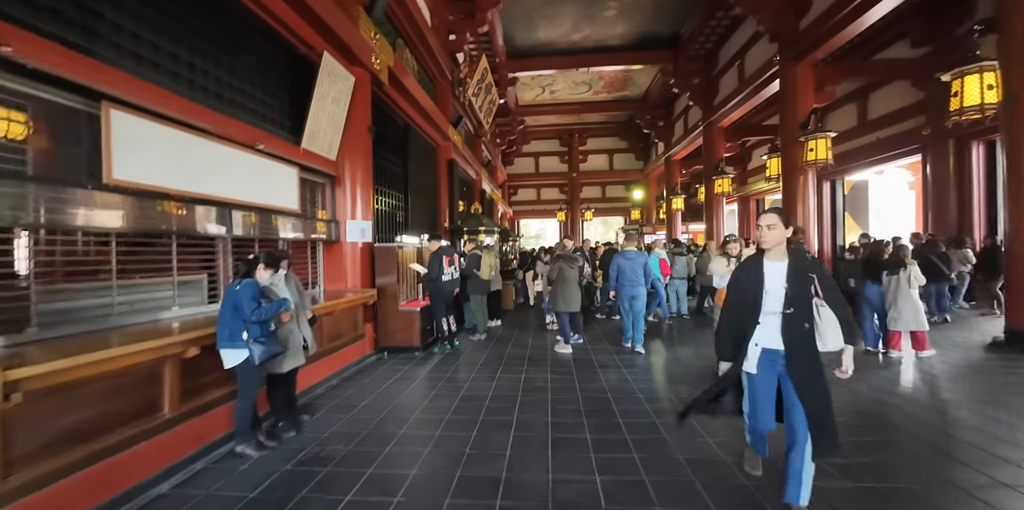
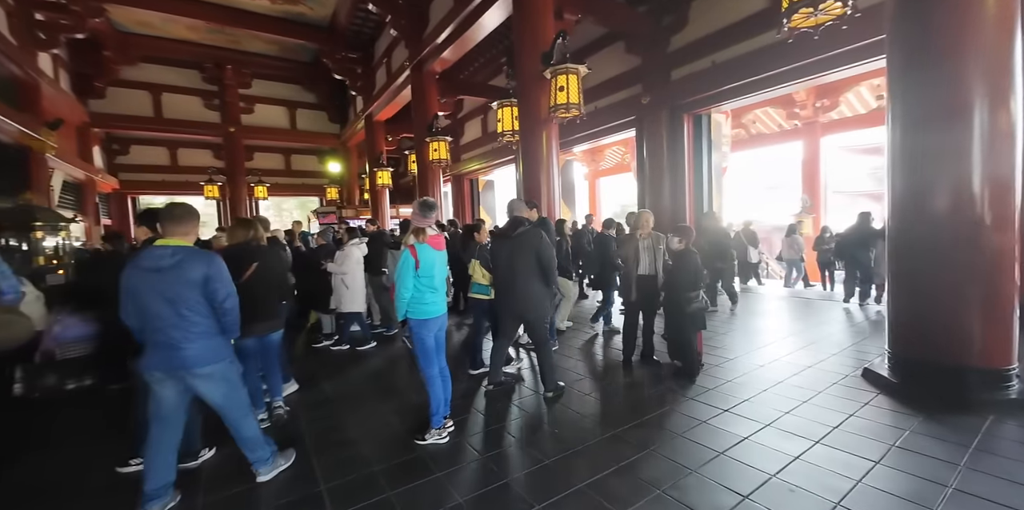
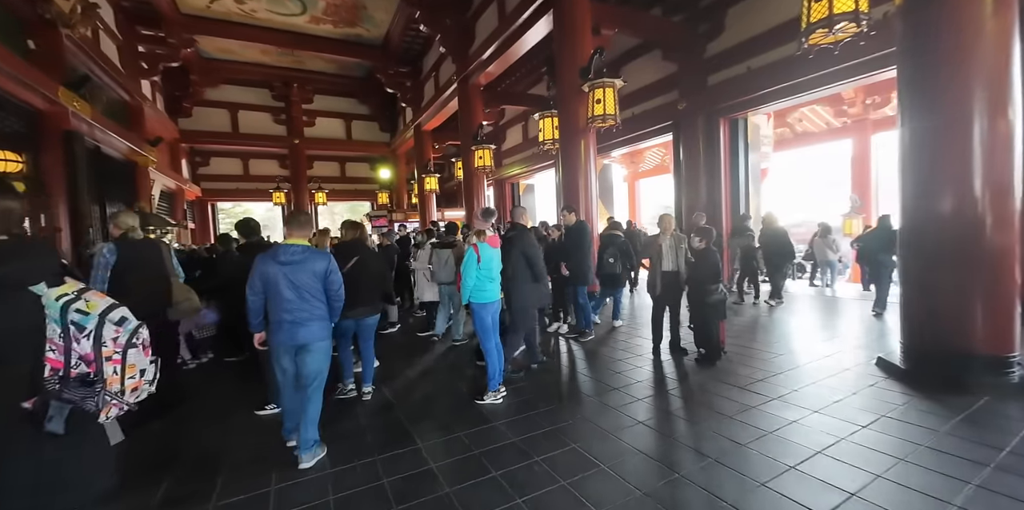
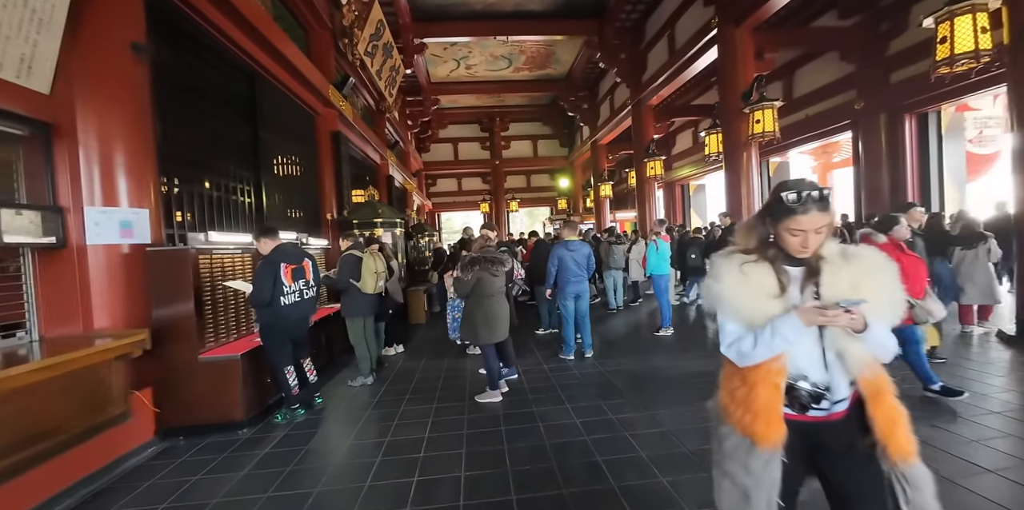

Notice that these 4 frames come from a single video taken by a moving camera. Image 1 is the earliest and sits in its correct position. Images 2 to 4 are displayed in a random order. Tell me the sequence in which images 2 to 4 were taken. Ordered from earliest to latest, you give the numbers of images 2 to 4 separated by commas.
4, 3, 2
